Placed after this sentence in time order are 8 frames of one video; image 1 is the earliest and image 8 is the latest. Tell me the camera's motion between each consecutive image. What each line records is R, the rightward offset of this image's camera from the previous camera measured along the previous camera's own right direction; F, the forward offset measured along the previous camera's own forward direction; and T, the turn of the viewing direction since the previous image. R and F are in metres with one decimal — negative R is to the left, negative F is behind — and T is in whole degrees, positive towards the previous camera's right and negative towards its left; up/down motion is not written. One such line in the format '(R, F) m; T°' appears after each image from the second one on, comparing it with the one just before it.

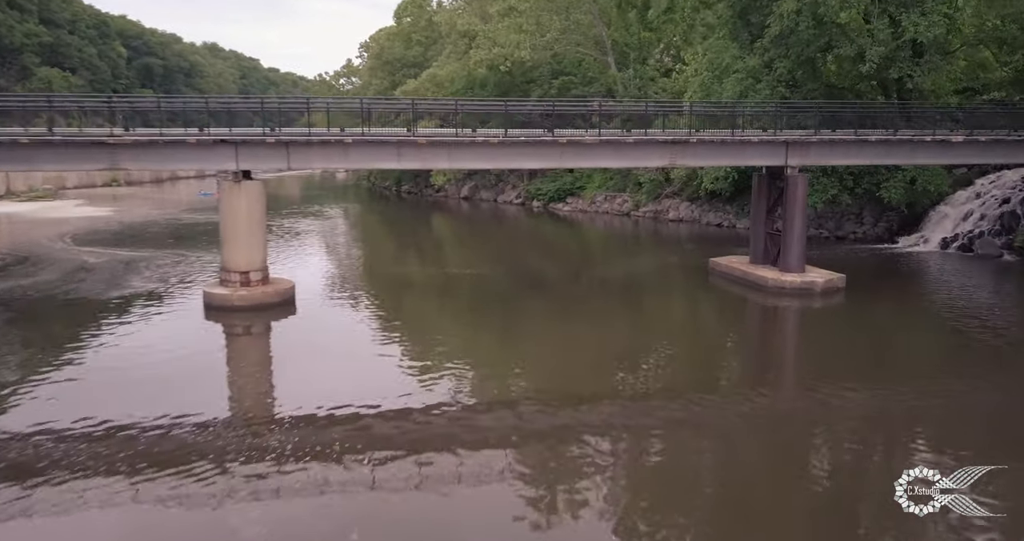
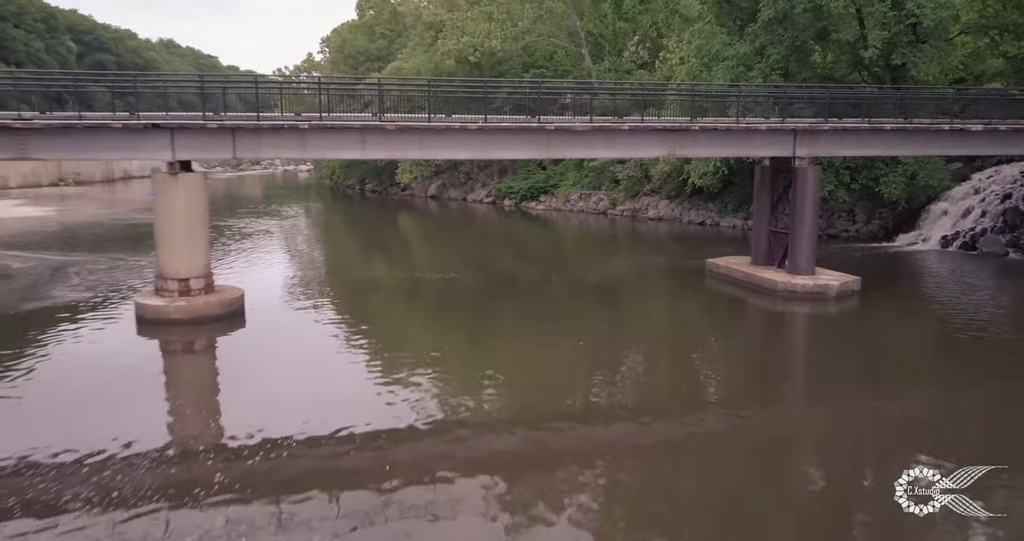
(-0.3, +2.1) m; +3°
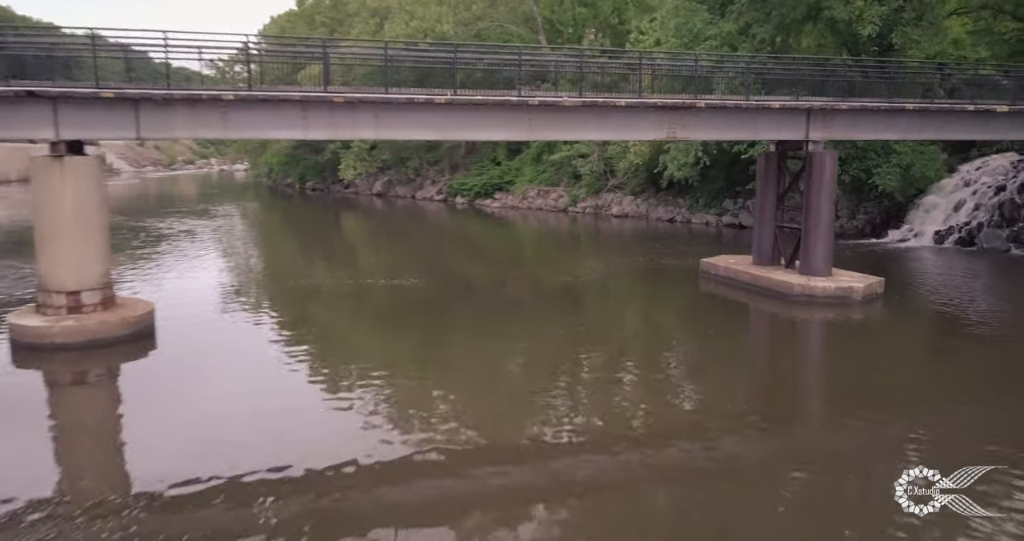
(-0.6, +2.7) m; +4°
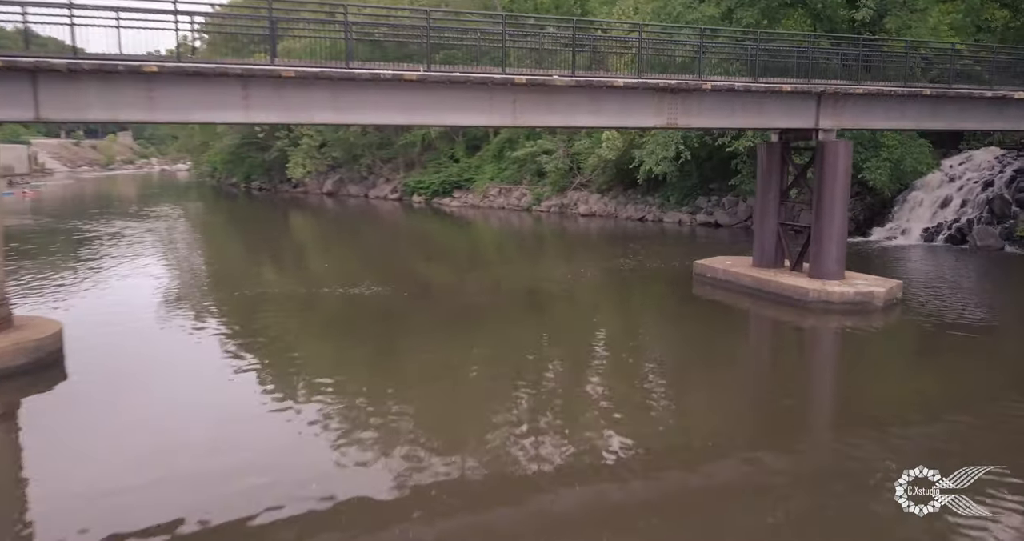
(-0.5, +1.9) m; +4°
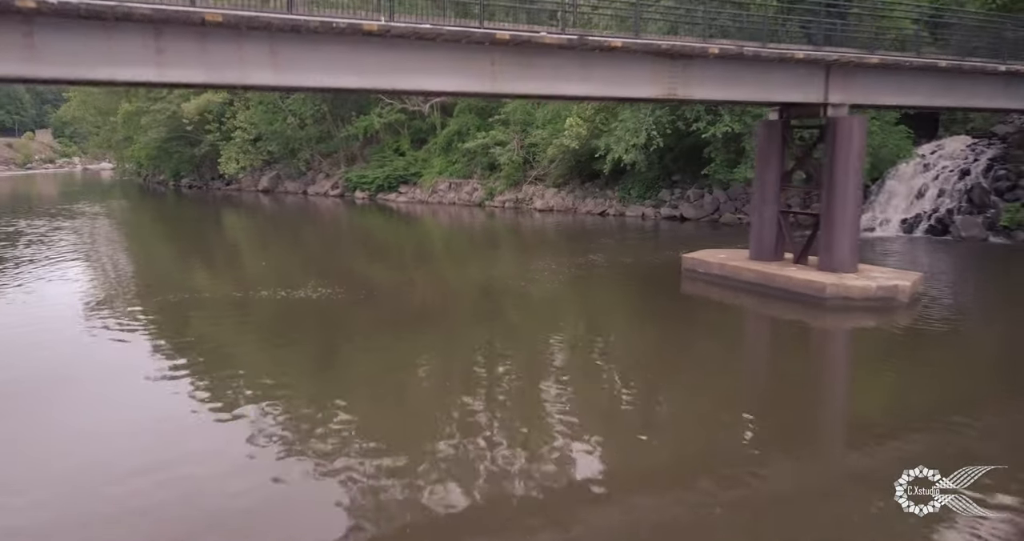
(-0.5, +1.9) m; +4°
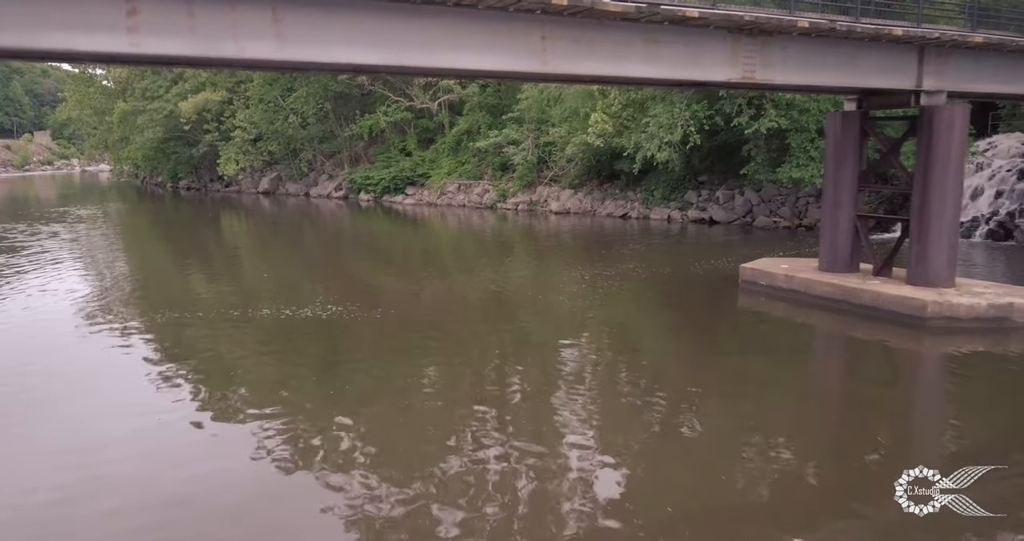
(-0.6, +1.7) m; 0°
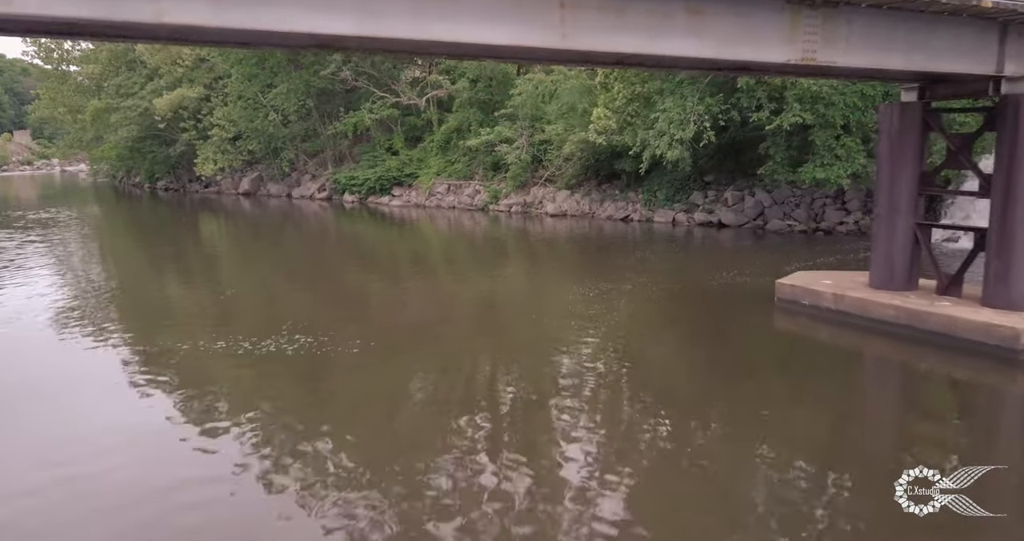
(-0.2, +1.7) m; +1°
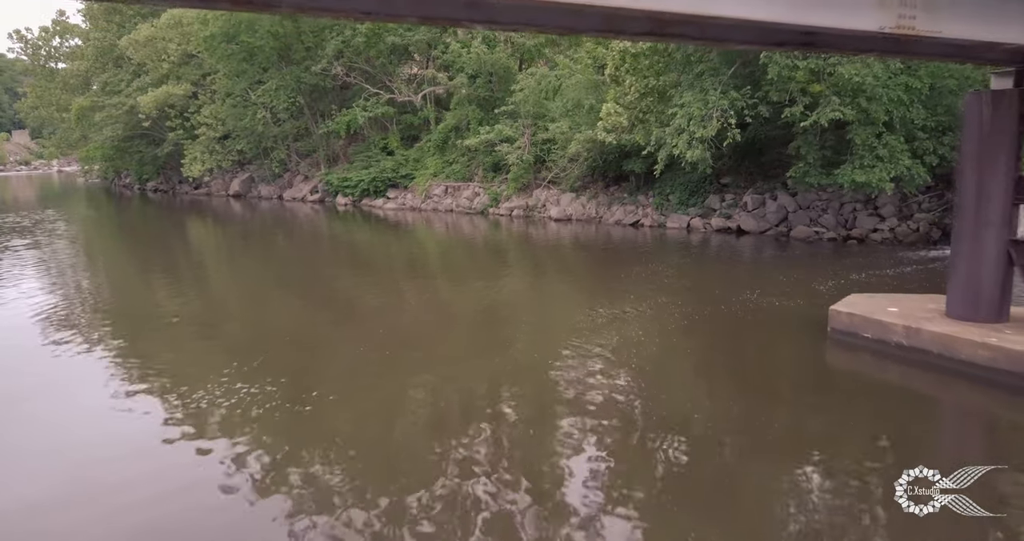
(0.0, +1.9) m; 0°
